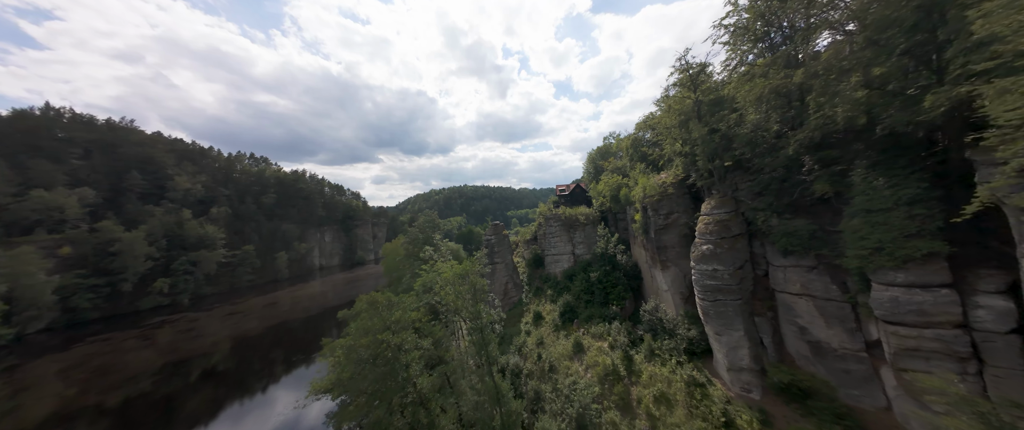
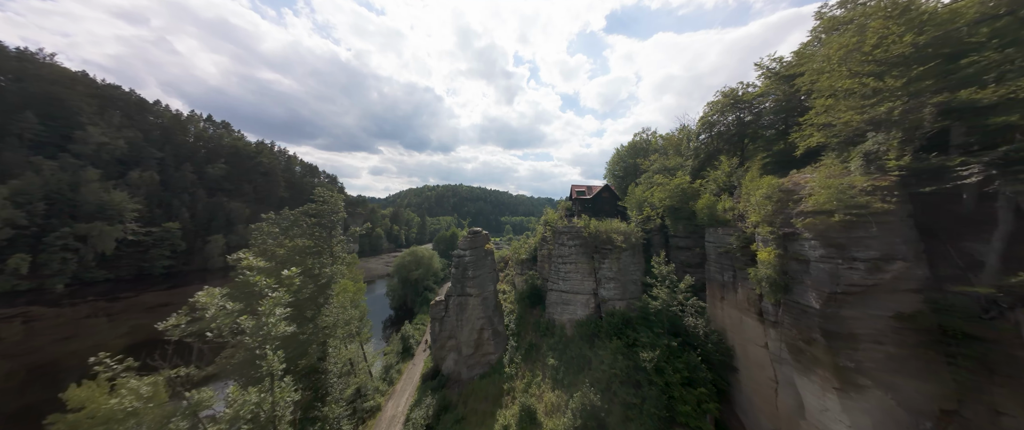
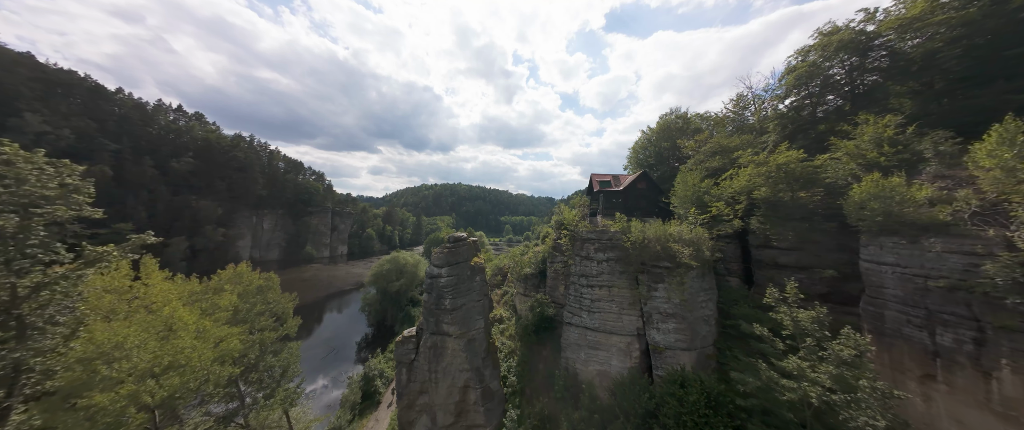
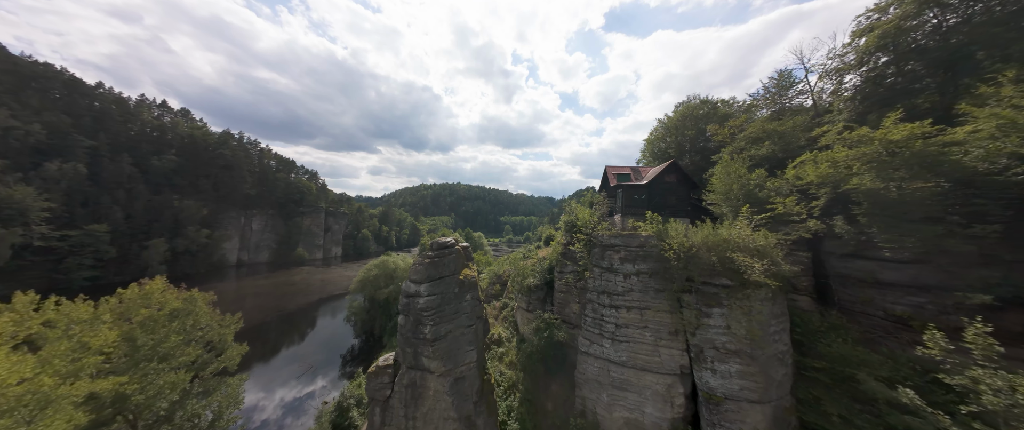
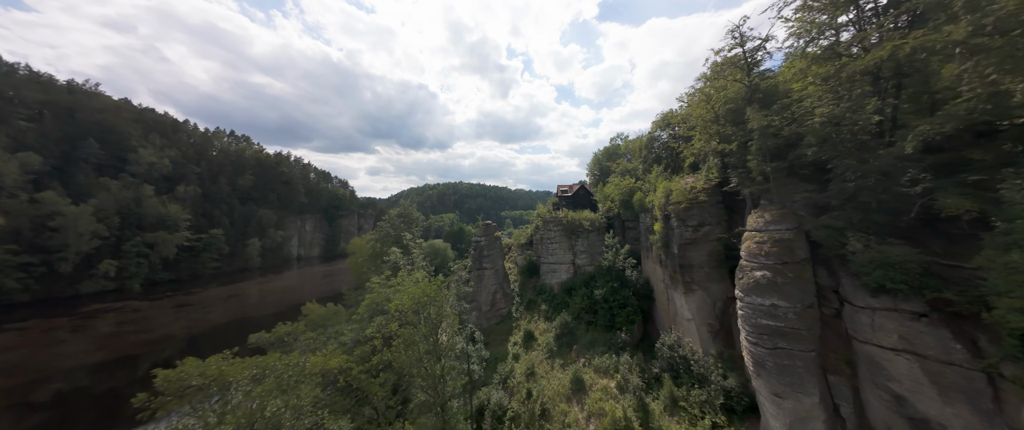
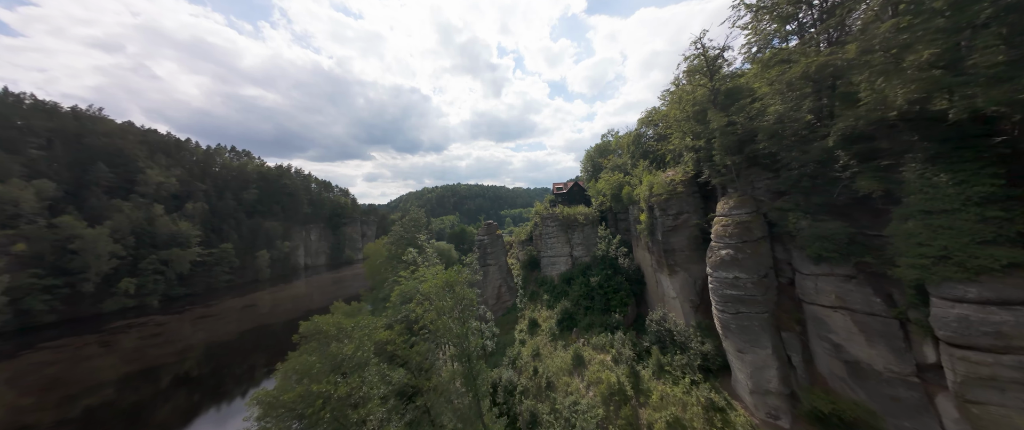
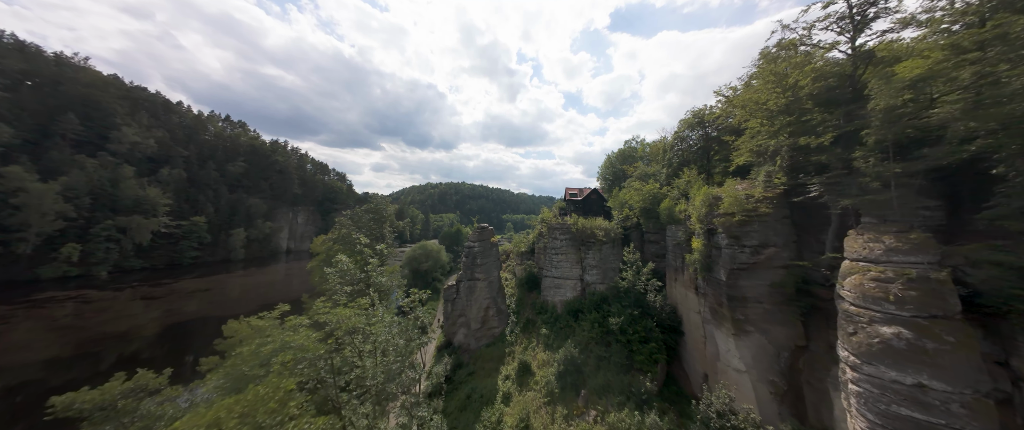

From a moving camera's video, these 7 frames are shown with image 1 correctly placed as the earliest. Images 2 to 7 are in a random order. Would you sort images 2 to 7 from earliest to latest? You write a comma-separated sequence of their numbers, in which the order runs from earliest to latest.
6, 5, 7, 2, 3, 4
